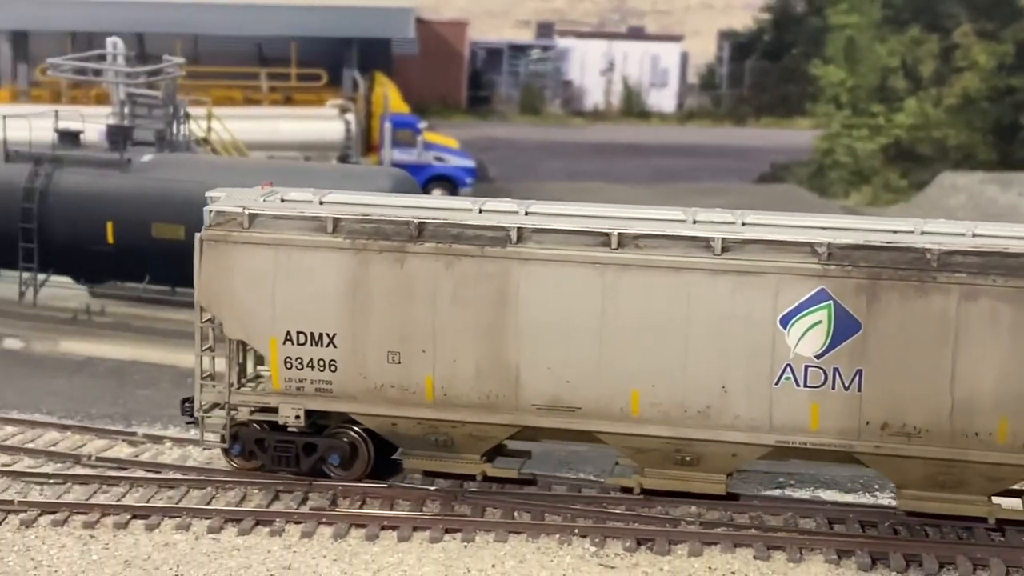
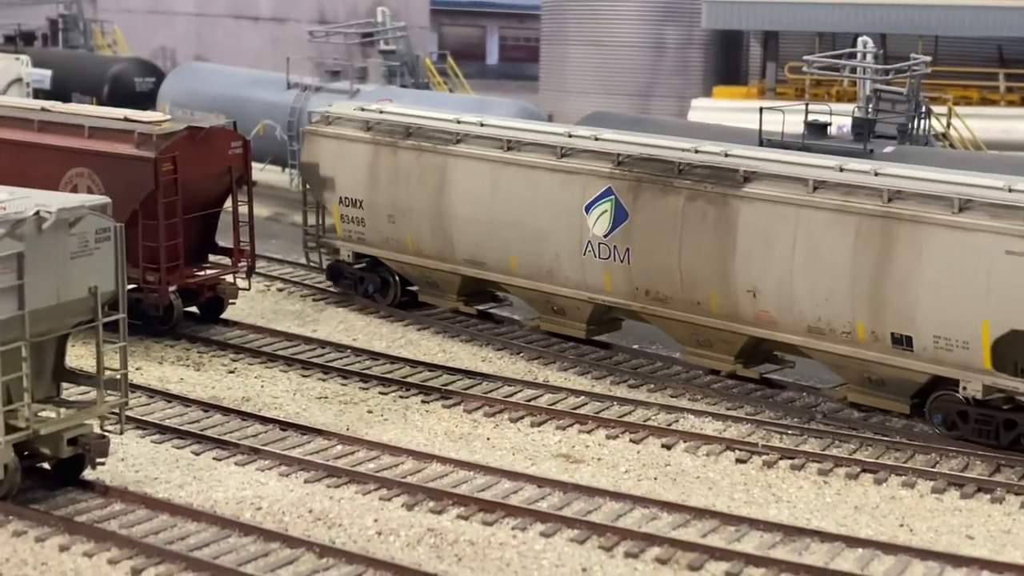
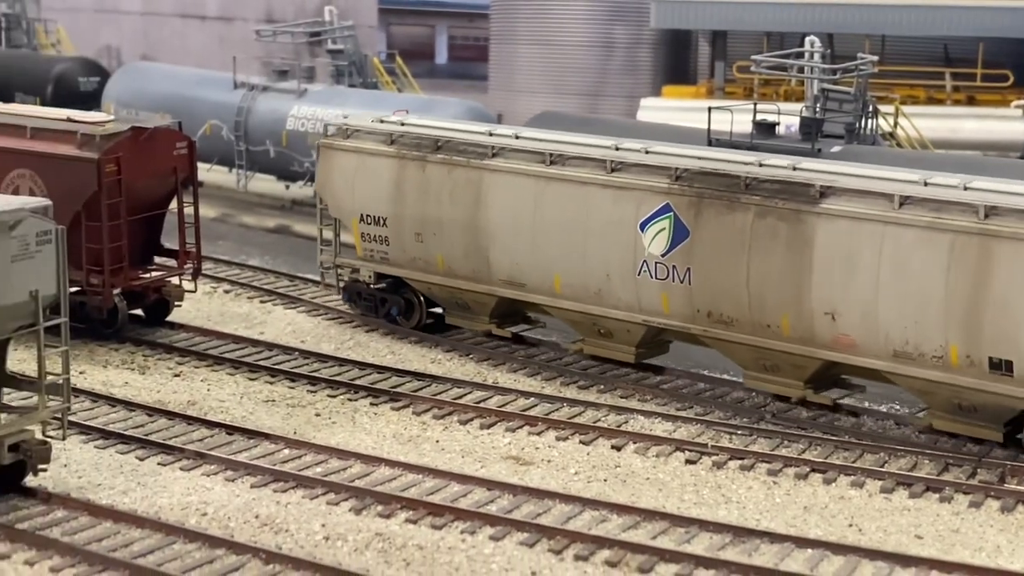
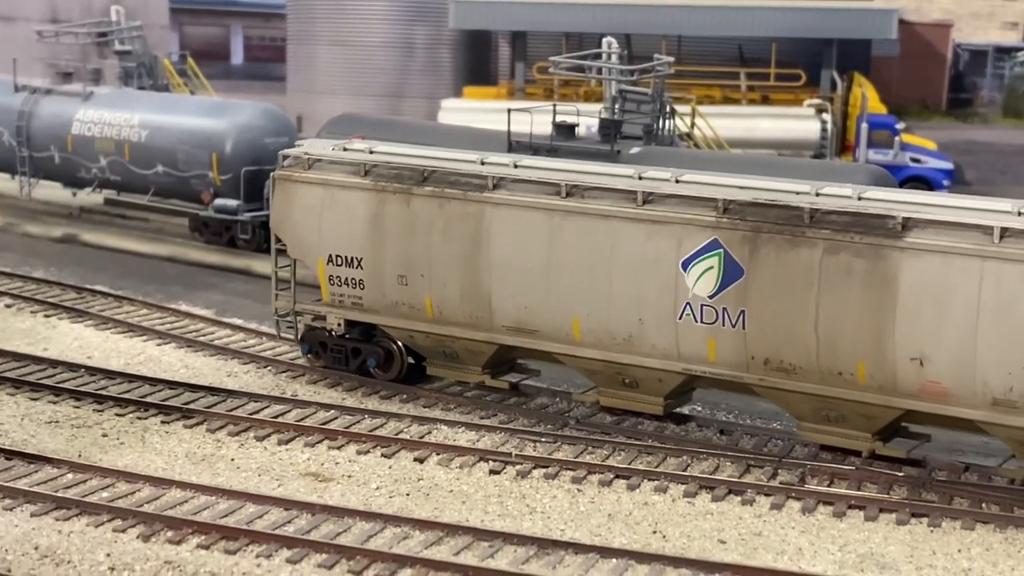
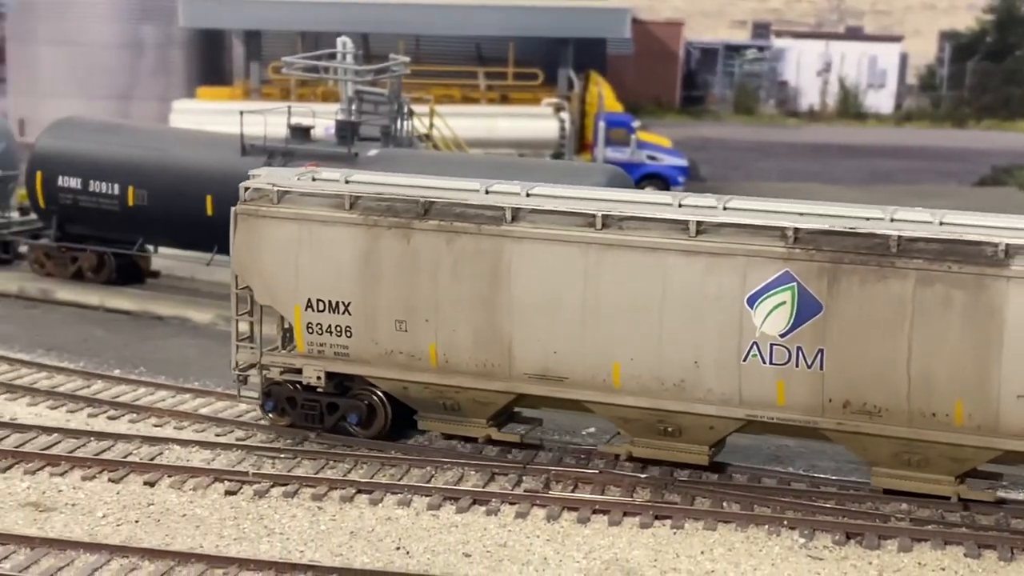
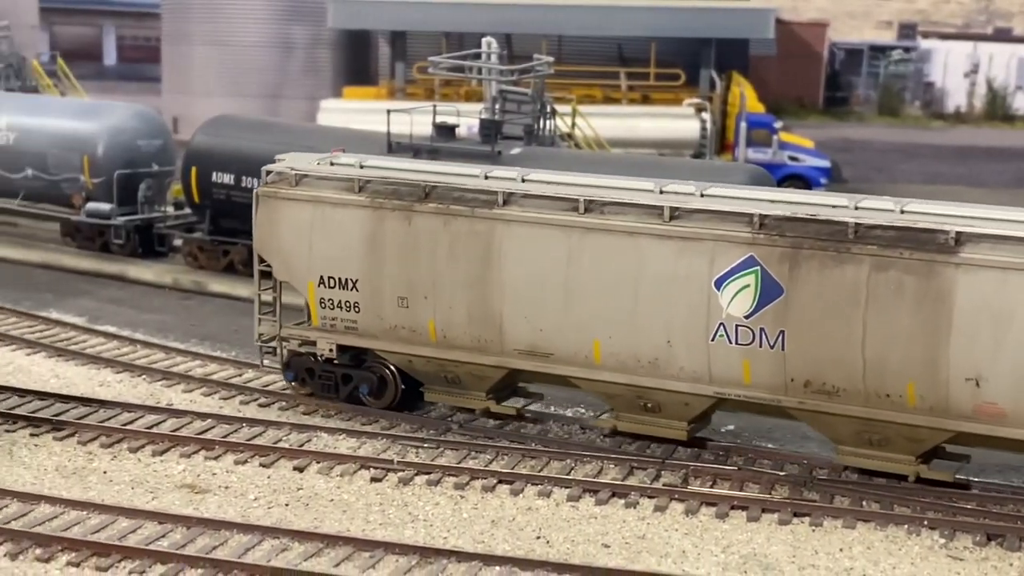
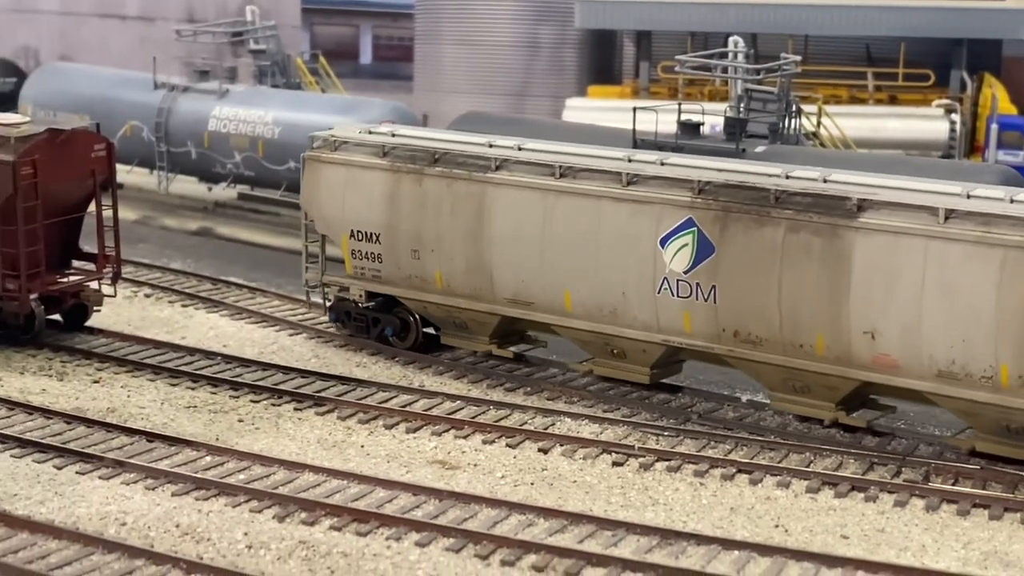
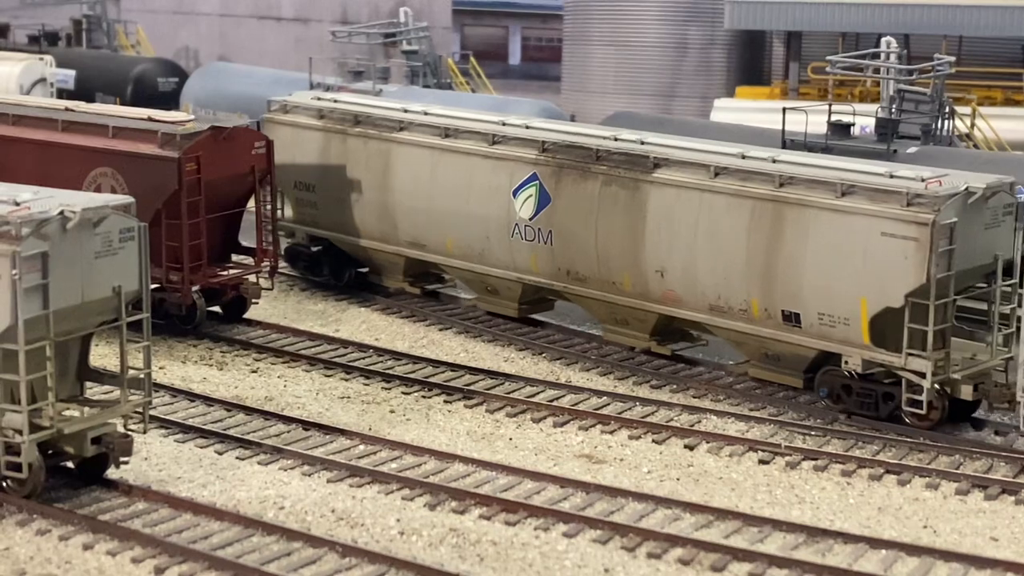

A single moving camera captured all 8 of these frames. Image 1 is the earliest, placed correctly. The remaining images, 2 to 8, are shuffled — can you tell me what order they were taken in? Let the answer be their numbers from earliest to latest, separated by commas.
5, 6, 4, 7, 3, 2, 8
